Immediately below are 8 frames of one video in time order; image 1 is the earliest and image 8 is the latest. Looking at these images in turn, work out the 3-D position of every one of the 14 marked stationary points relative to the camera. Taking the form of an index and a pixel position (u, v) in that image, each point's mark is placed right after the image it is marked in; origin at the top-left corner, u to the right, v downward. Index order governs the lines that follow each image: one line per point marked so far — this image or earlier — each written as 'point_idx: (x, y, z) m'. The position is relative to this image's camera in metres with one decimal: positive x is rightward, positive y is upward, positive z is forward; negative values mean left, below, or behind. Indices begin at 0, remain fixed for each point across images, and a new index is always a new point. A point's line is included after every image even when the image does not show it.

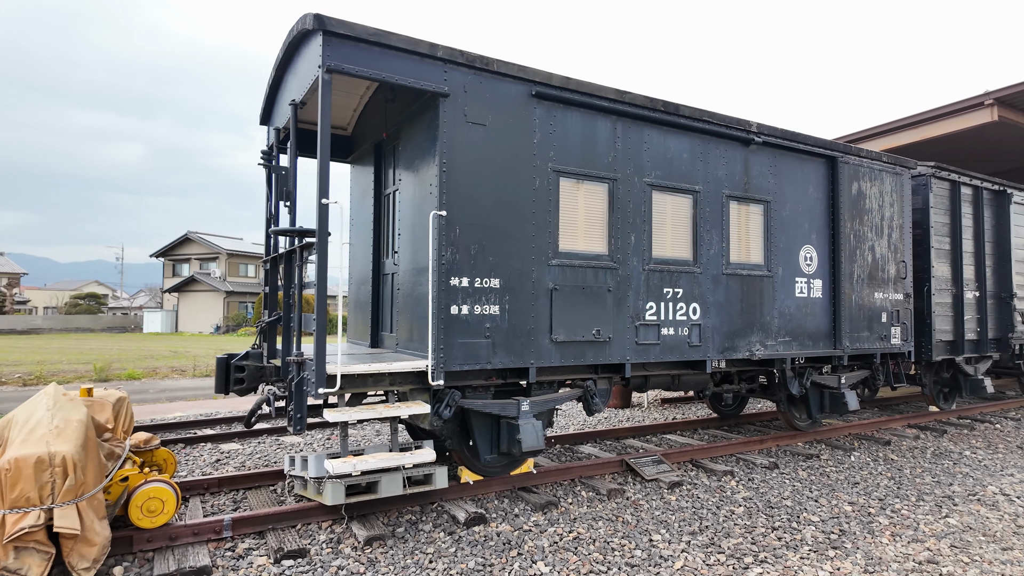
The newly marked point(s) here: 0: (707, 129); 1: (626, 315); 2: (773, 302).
0: (+1.8, +1.4, +5.5) m
1: (+0.9, -0.2, +5.0) m
2: (+2.6, -0.1, +5.9) m
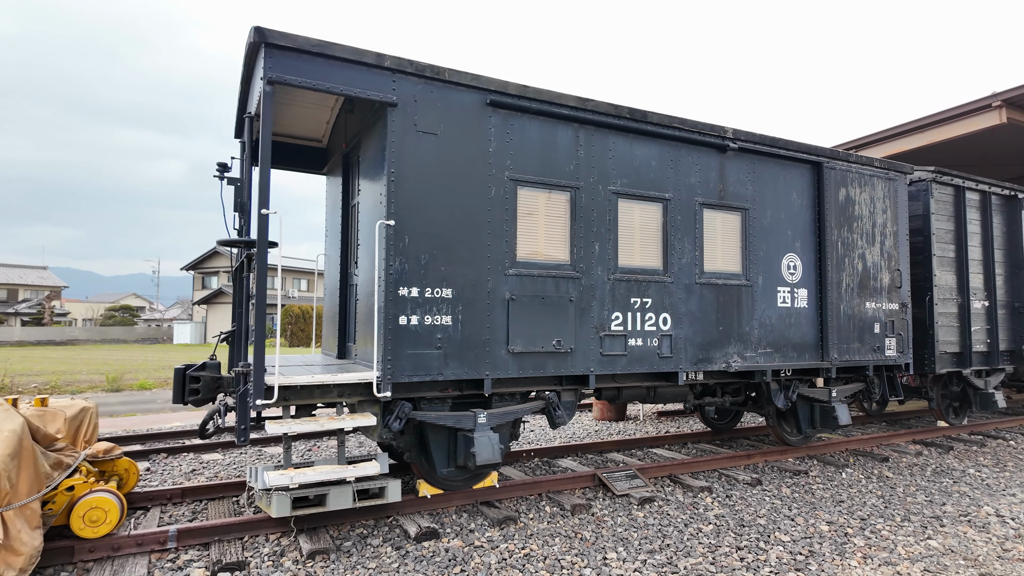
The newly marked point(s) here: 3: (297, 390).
0: (+1.5, +1.4, +5.4) m
1: (+0.6, -0.3, +4.9) m
2: (+2.3, -0.2, +5.7) m
3: (-1.5, -0.7, +4.1) m
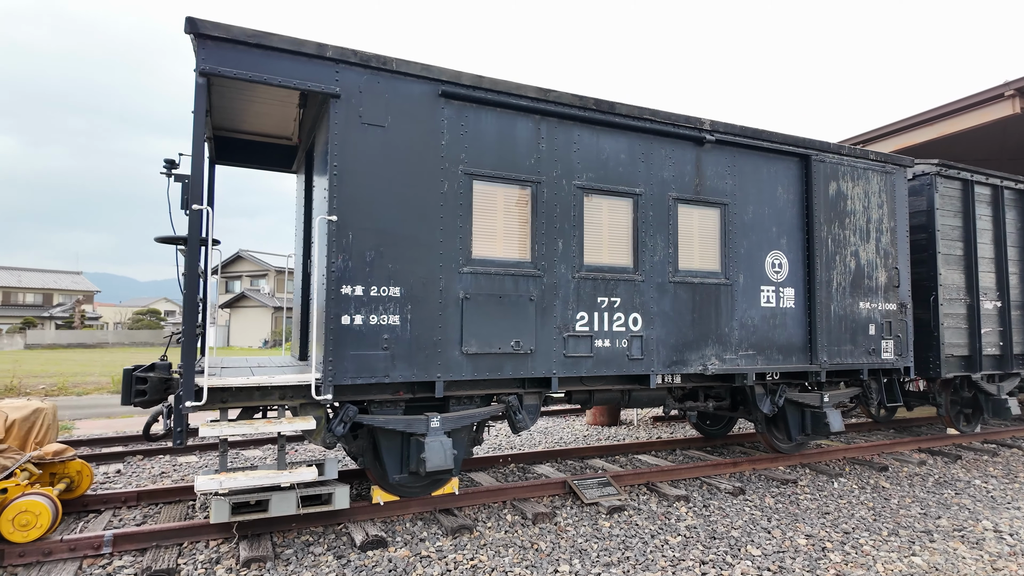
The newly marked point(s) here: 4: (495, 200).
0: (+1.2, +1.4, +5.1) m
1: (+0.3, -0.3, +4.7) m
2: (+2.0, -0.2, +5.4) m
3: (-1.8, -0.7, +3.9) m
4: (-0.1, +0.7, +4.5) m
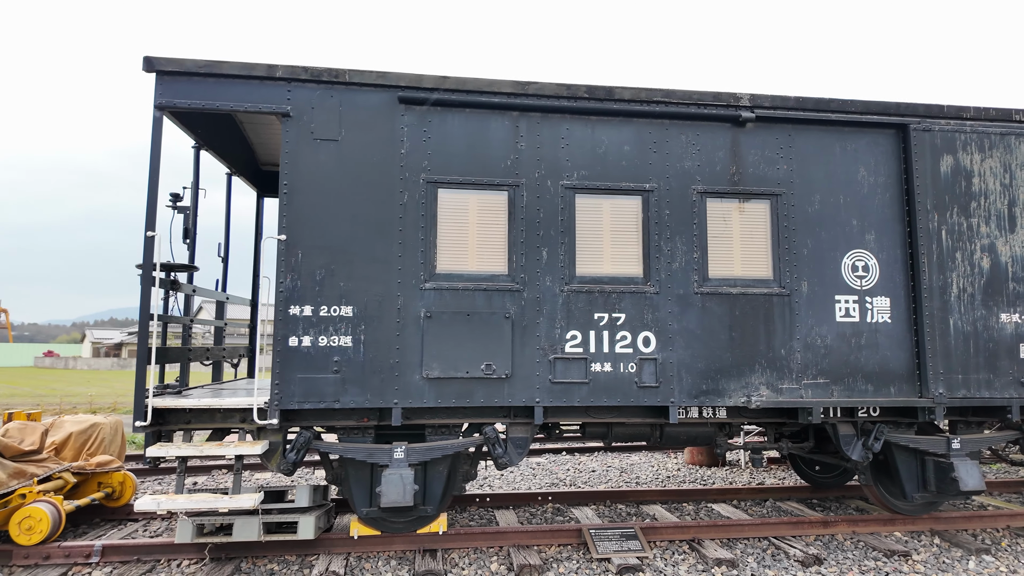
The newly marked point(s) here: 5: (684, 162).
0: (+1.1, +1.3, +4.3) m
1: (+0.1, -0.4, +4.1) m
2: (+2.0, -0.3, +4.3) m
3: (-2.1, -0.8, +4.0) m
4: (-0.3, +0.6, +4.1) m
5: (+1.3, +0.9, +4.4) m
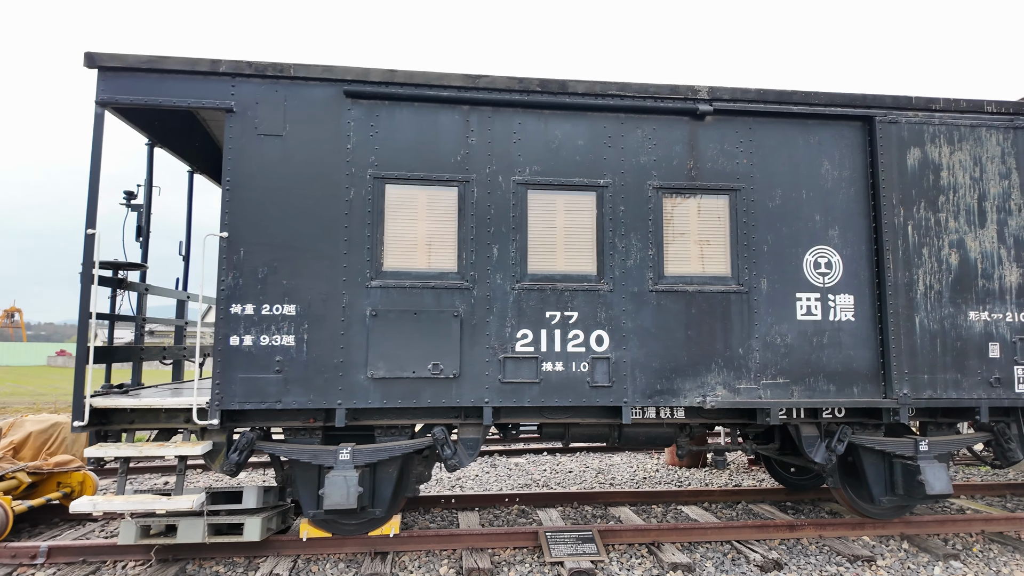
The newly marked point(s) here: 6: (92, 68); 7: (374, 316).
0: (+0.7, +1.3, +4.2) m
1: (-0.2, -0.4, +4.0) m
2: (+1.7, -0.3, +4.2) m
3: (-2.4, -0.8, +3.9) m
4: (-0.7, +0.6, +4.0) m
5: (+0.9, +0.9, +4.3) m
6: (-2.7, +1.4, +3.8) m
7: (-0.9, -0.2, +3.9) m
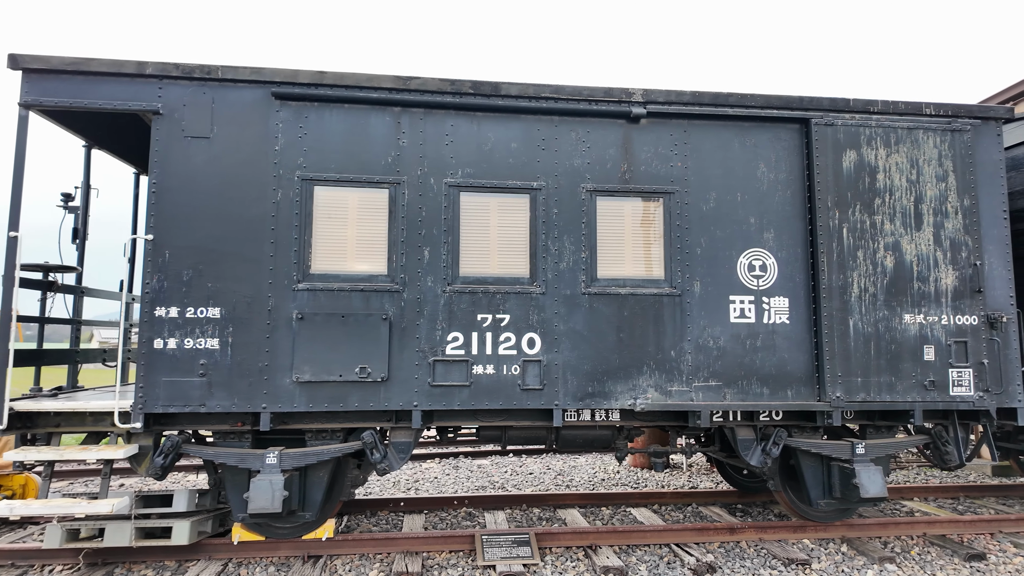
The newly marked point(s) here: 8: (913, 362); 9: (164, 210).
0: (+0.3, +1.3, +4.2) m
1: (-0.7, -0.4, +4.0) m
2: (+1.2, -0.3, +4.2) m
3: (-2.9, -0.8, +3.9) m
4: (-1.1, +0.5, +4.0) m
5: (+0.4, +0.9, +4.2) m
6: (-3.2, +1.4, +3.8) m
7: (-1.4, -0.2, +3.9) m
8: (+2.8, -0.5, +4.3) m
9: (-2.2, +0.5, +3.8) m
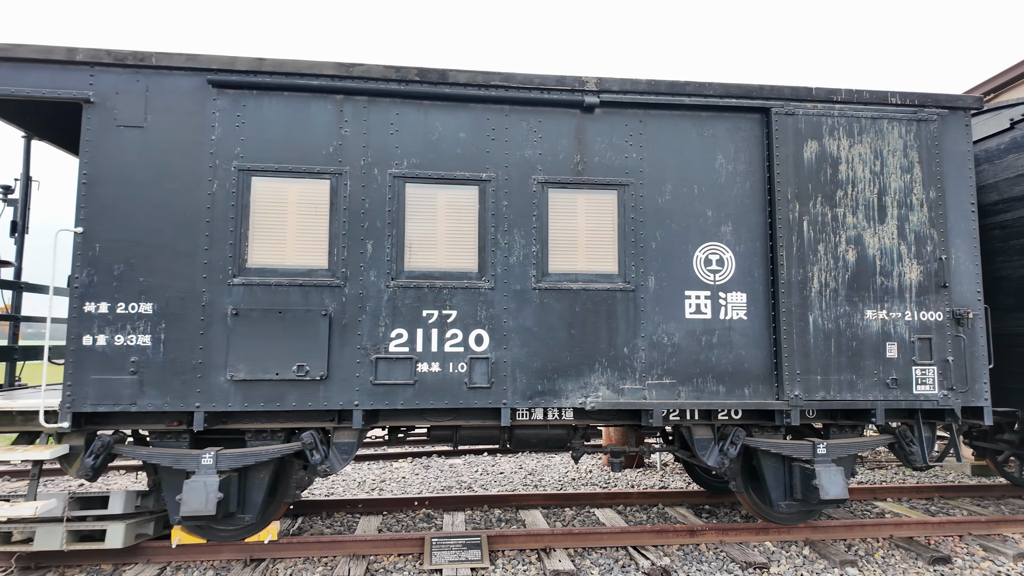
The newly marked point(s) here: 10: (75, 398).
0: (-0.1, +1.3, +4.1) m
1: (-1.0, -0.4, +3.8) m
2: (+0.8, -0.3, +4.0) m
3: (-3.2, -0.8, +3.8) m
4: (-1.5, +0.6, +3.9) m
5: (+0.1, +0.9, +4.1) m
6: (-3.5, +1.4, +3.7) m
7: (-1.7, -0.2, +3.7) m
8: (+2.5, -0.5, +4.1) m
9: (-2.6, +0.5, +3.7) m
10: (-2.6, -0.7, +3.6) m
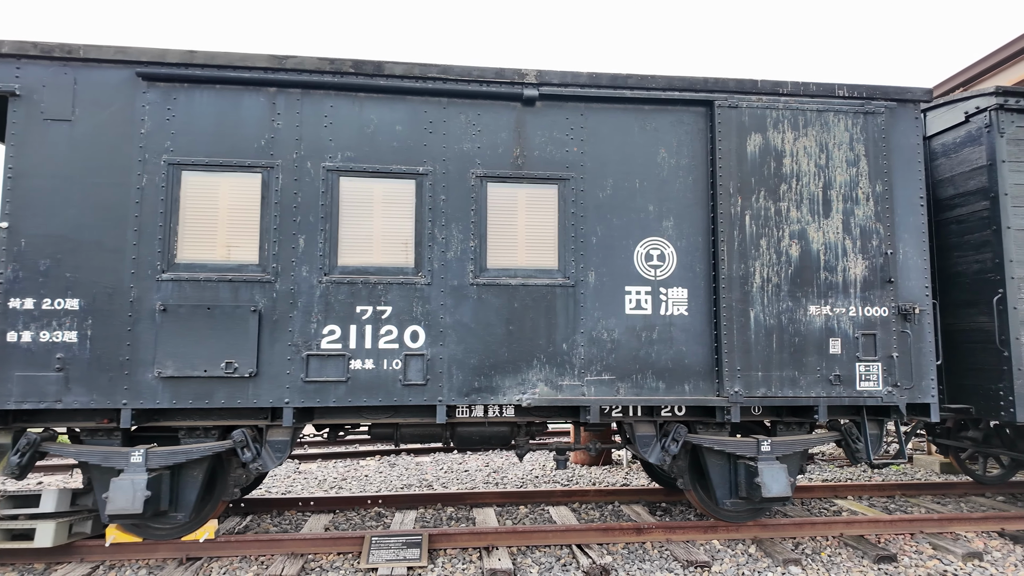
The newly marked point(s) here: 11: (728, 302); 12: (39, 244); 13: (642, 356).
0: (-0.5, +1.3, +4.0) m
1: (-1.4, -0.4, +3.8) m
2: (+0.4, -0.2, +4.0) m
3: (-3.7, -0.8, +3.7) m
4: (-1.9, +0.6, +3.8) m
5: (-0.3, +1.0, +4.0) m
6: (-3.9, +1.4, +3.6) m
7: (-2.1, -0.1, +3.7) m
8: (+2.1, -0.5, +4.1) m
9: (-3.0, +0.6, +3.7) m
10: (-3.0, -0.6, +3.6) m
11: (+1.5, -0.1, +4.0) m
12: (-2.9, +0.3, +3.7) m
13: (+0.9, -0.5, +4.0) m
